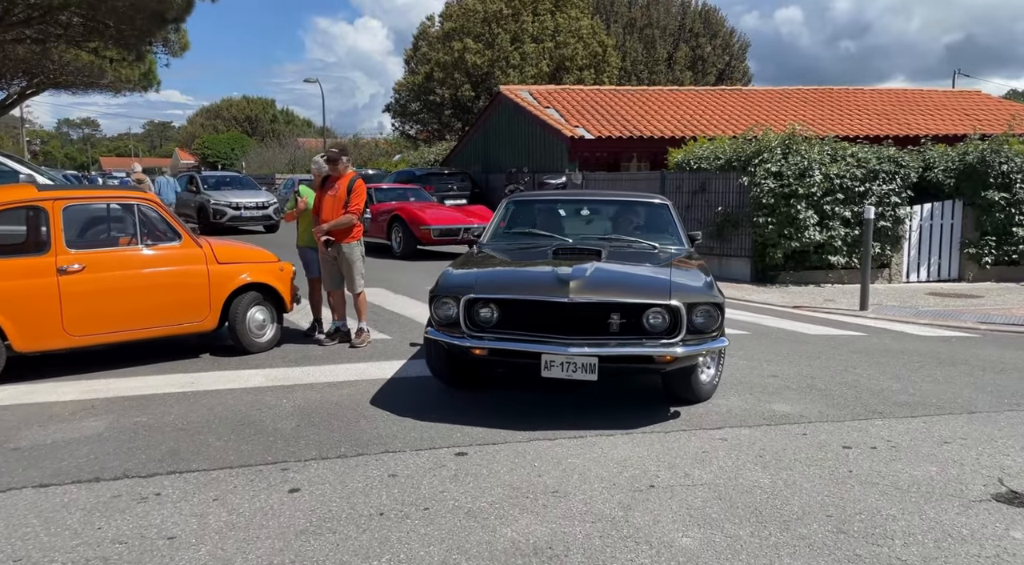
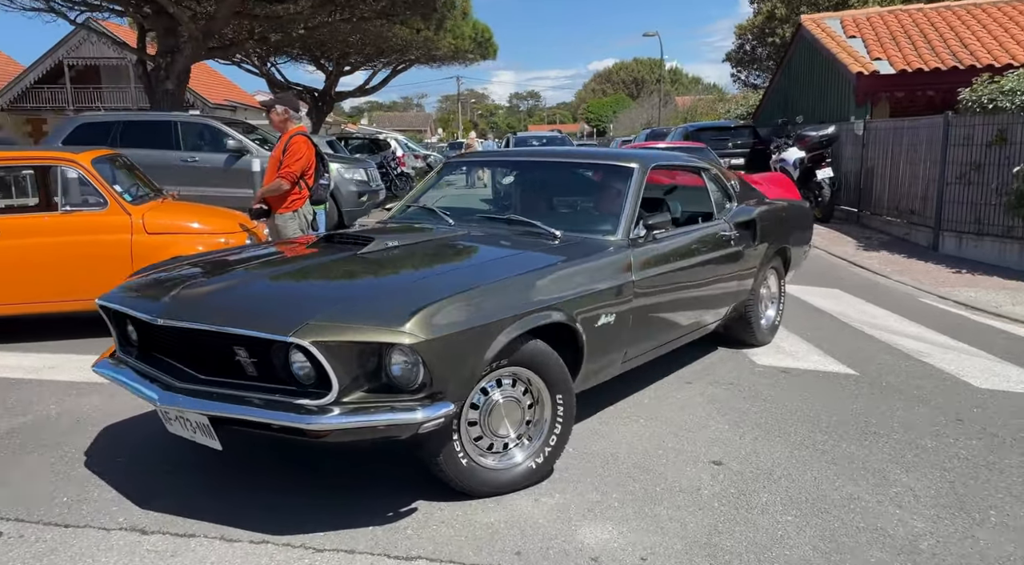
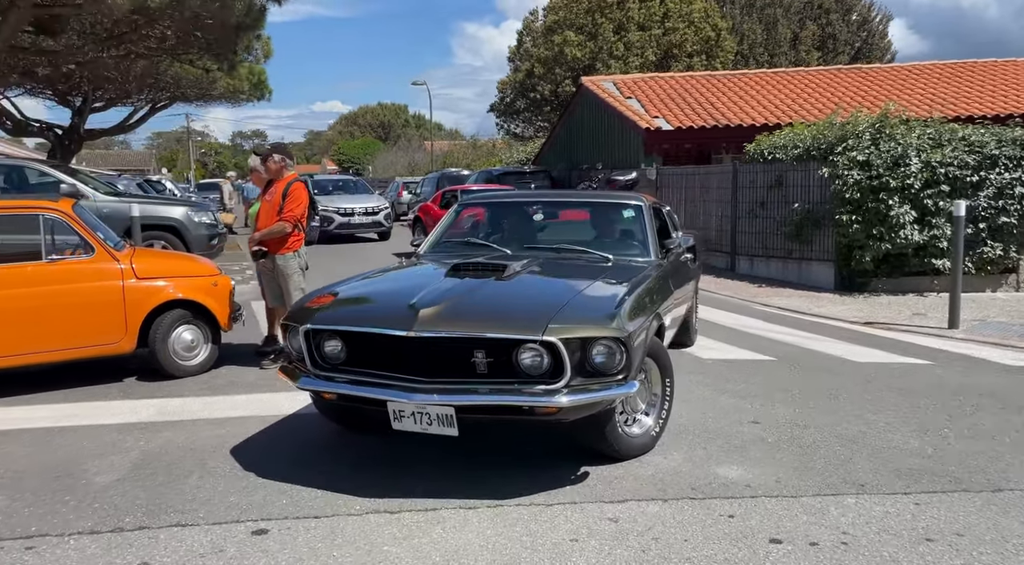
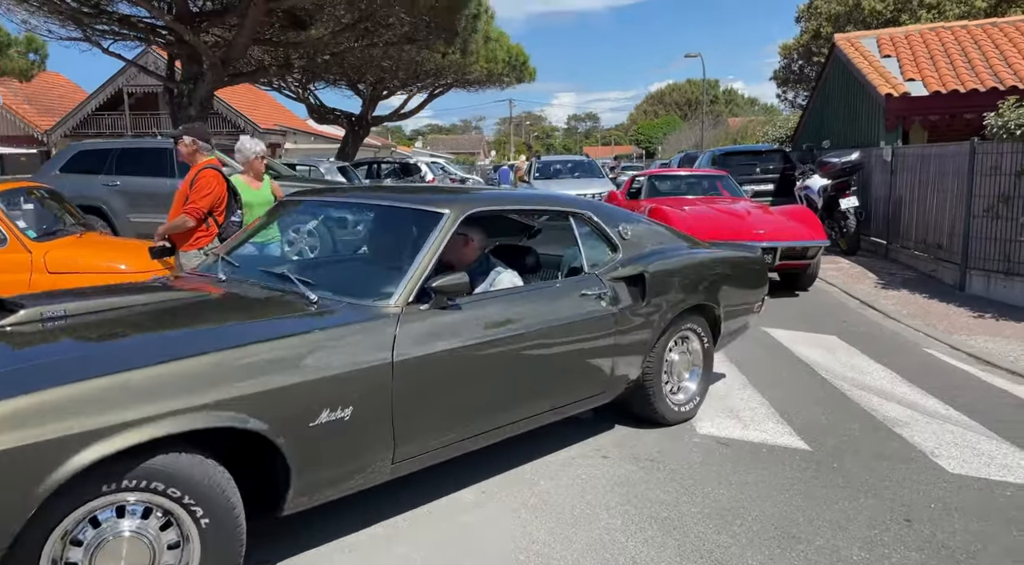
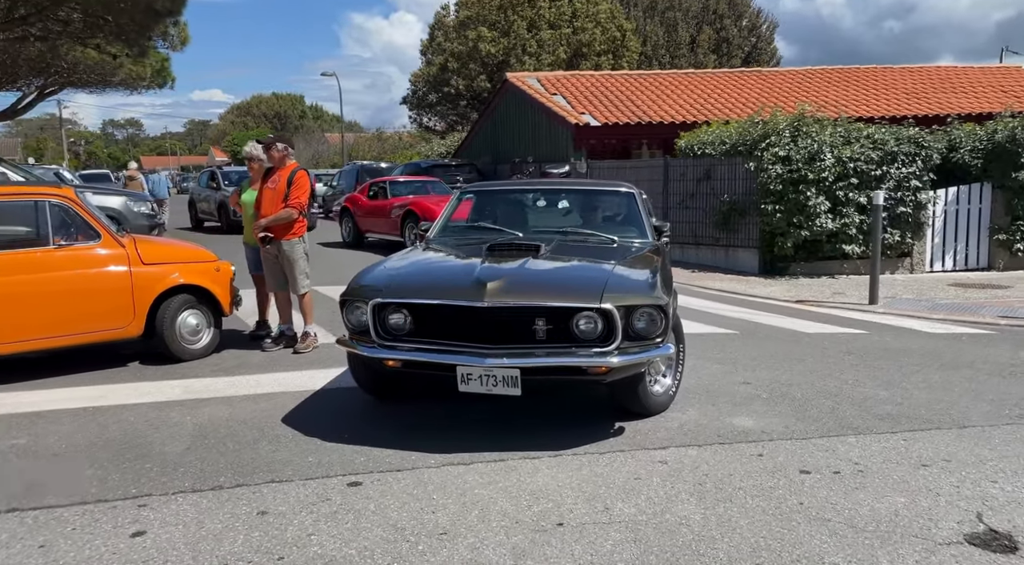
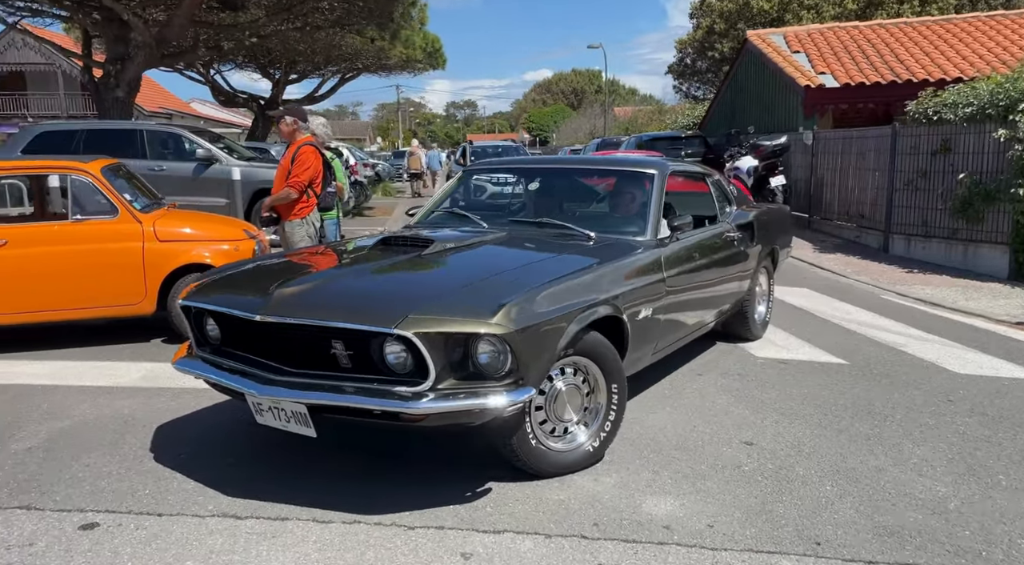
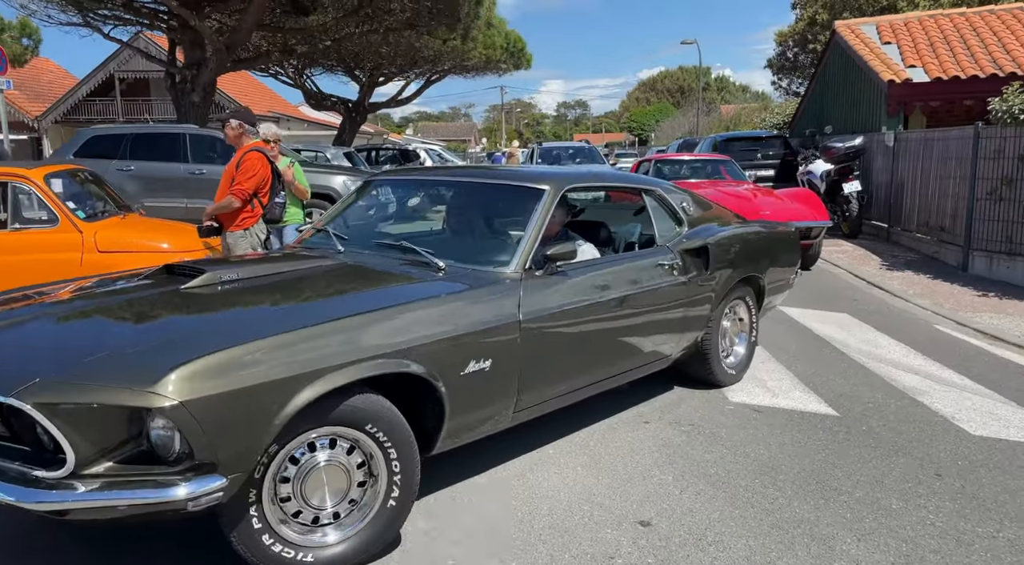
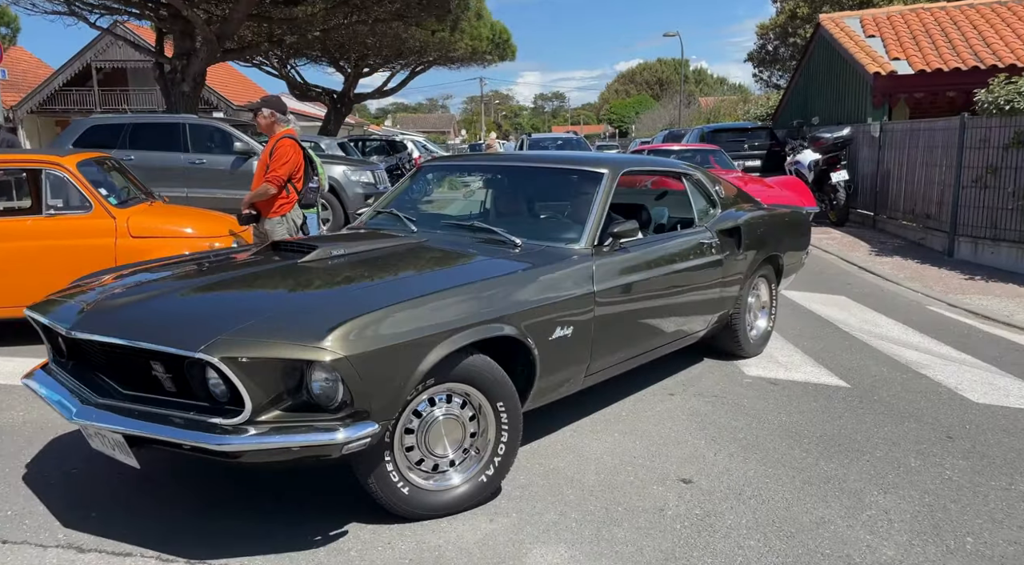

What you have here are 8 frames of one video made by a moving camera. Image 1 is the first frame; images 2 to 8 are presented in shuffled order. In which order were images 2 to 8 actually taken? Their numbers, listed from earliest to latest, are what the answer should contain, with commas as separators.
5, 3, 6, 2, 8, 7, 4
